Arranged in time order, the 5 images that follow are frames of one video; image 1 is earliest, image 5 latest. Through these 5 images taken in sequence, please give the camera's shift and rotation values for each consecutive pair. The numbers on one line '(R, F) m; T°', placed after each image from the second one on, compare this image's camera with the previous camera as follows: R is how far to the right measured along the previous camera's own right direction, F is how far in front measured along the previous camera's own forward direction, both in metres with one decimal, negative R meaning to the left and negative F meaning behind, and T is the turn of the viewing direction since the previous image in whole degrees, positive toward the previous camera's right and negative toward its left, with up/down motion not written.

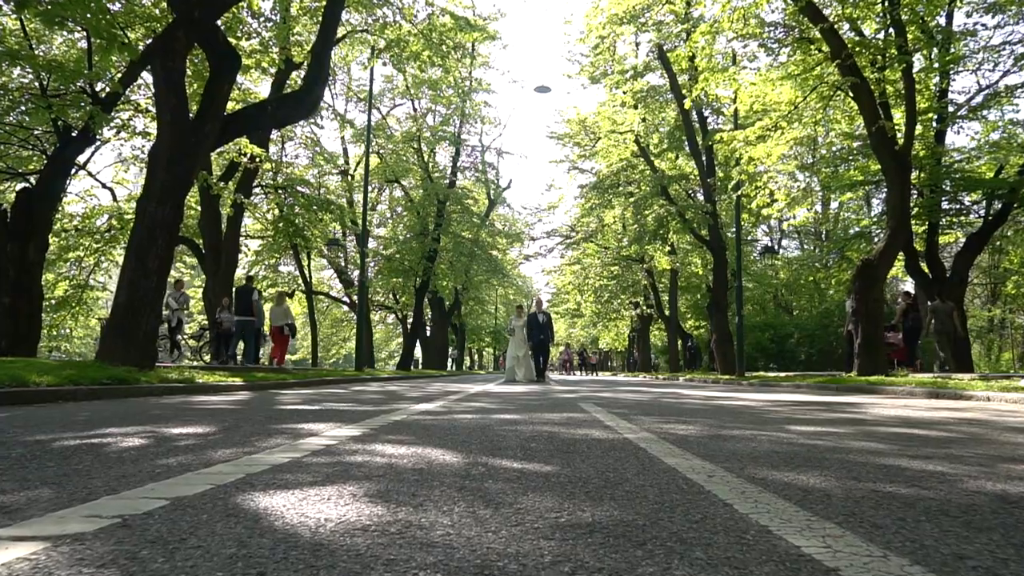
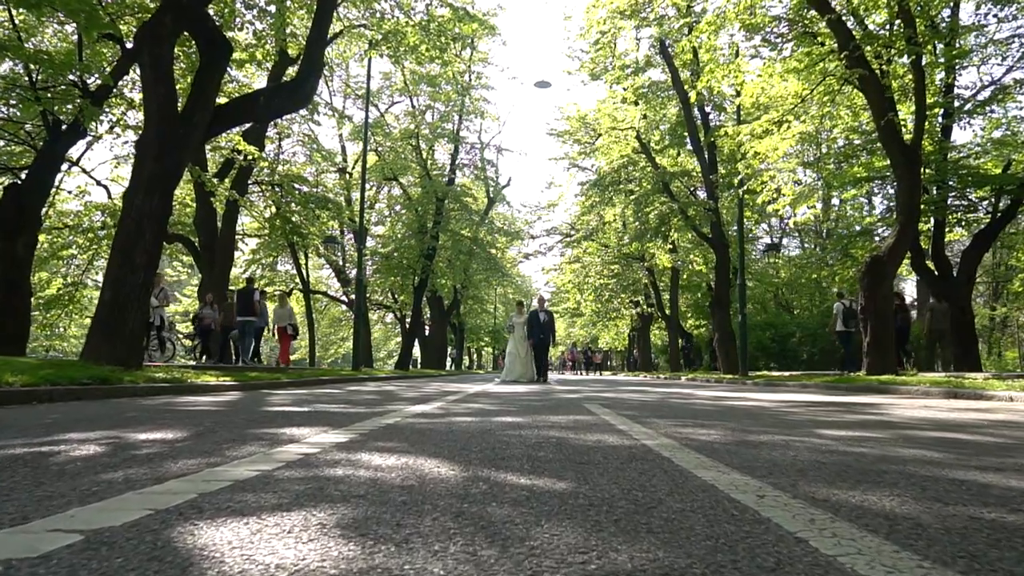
(0.0, +0.4) m; 0°
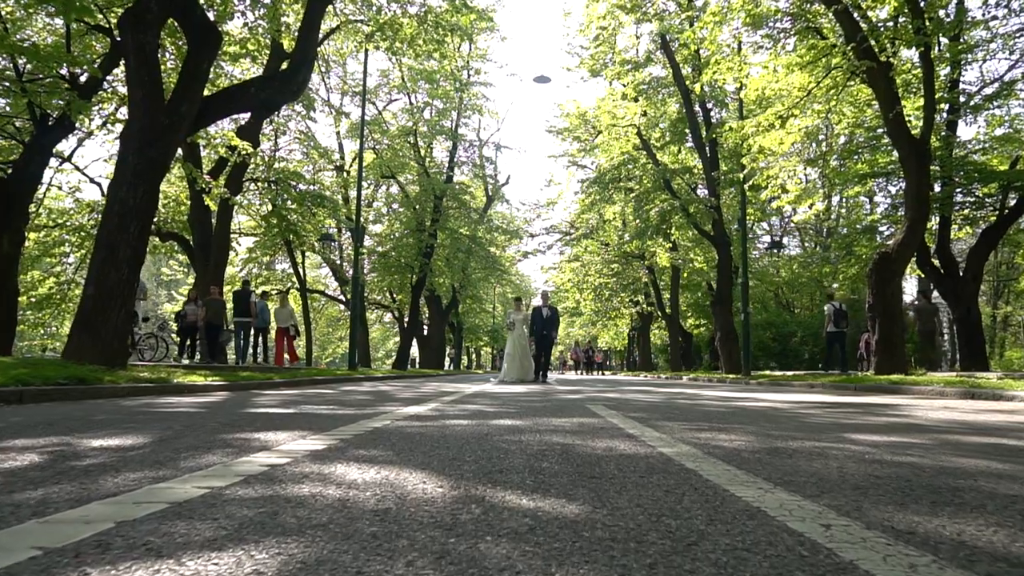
(0.0, +0.4) m; 0°
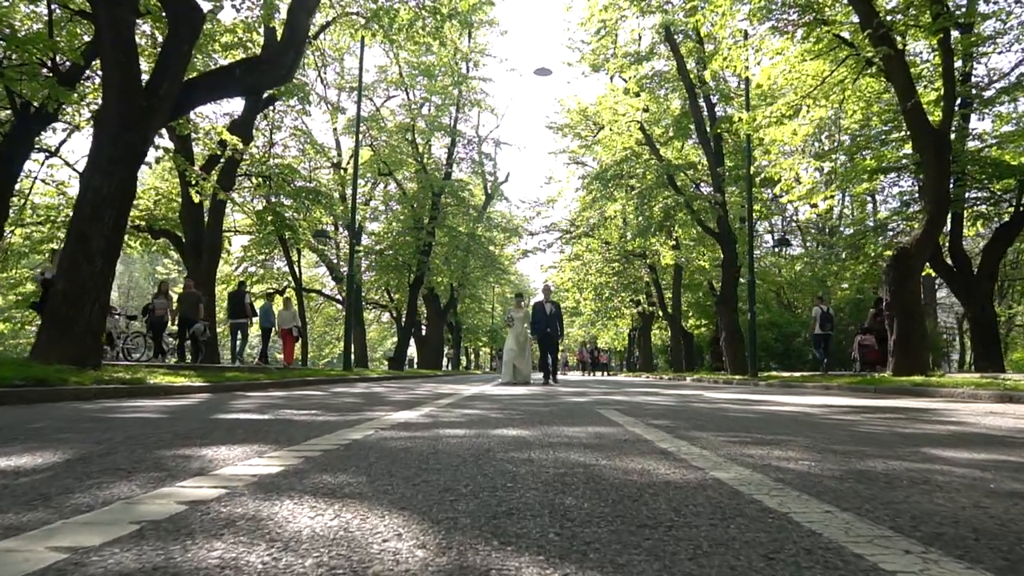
(0.0, +0.7) m; 0°
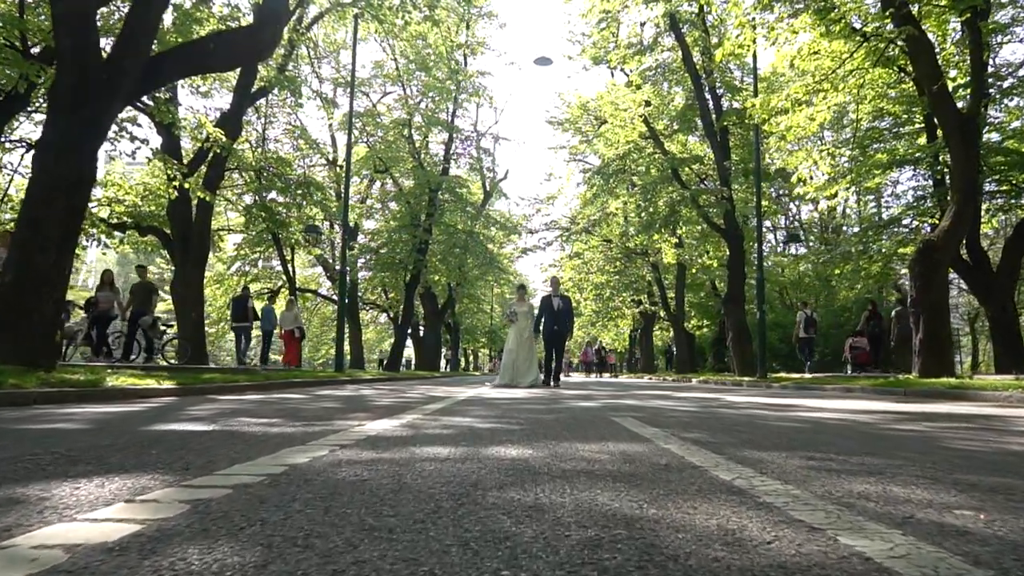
(0.0, +1.0) m; 0°
